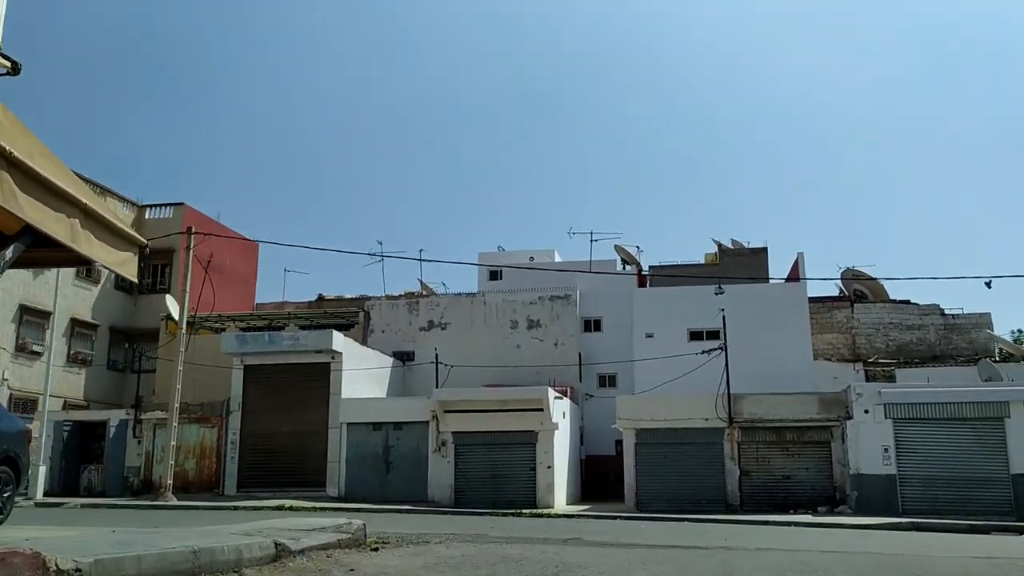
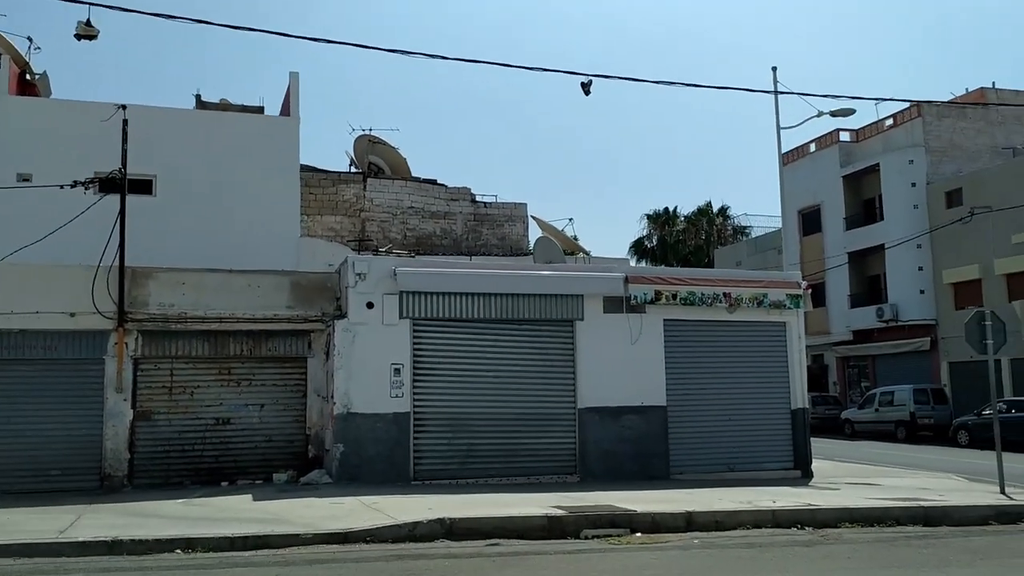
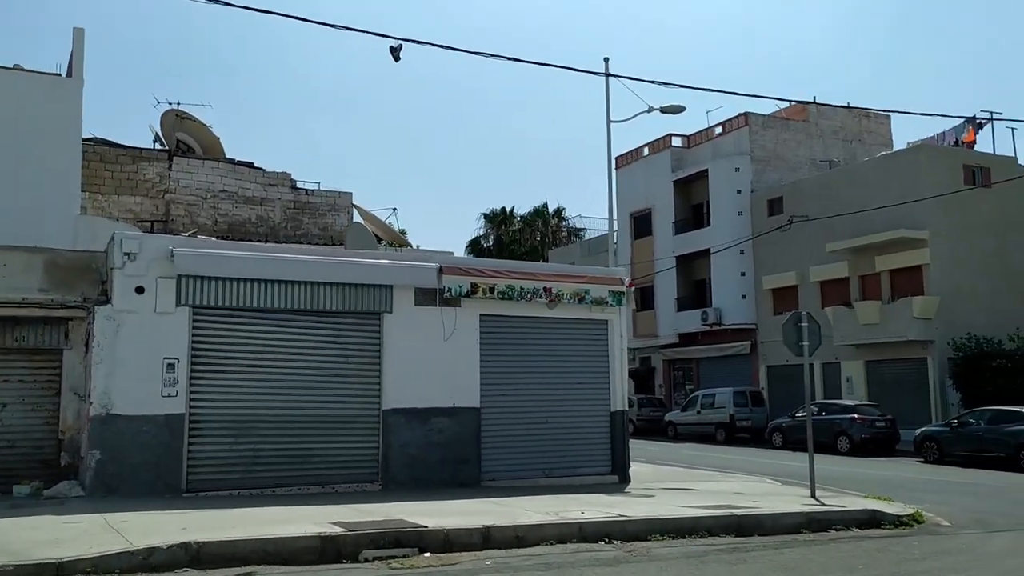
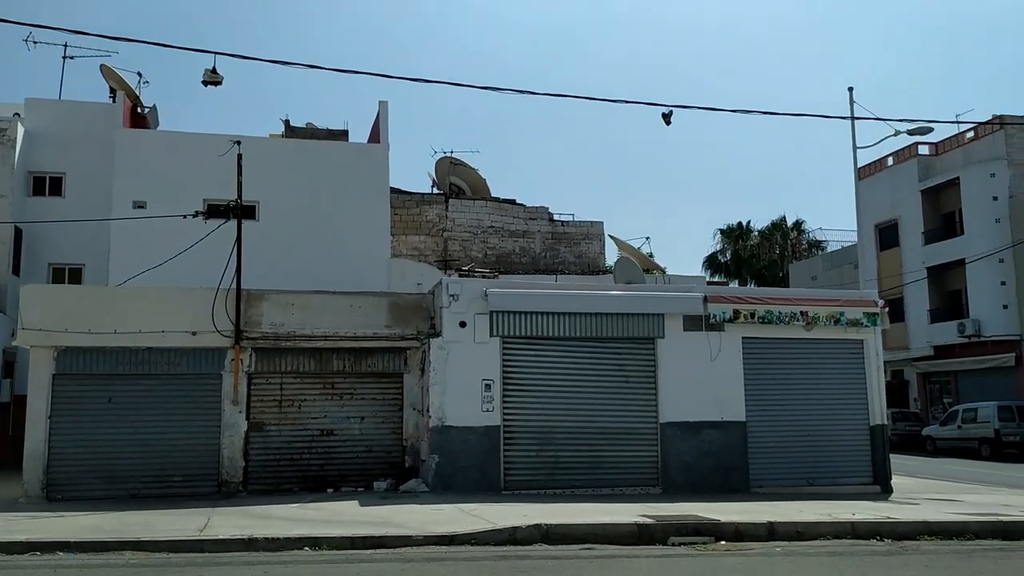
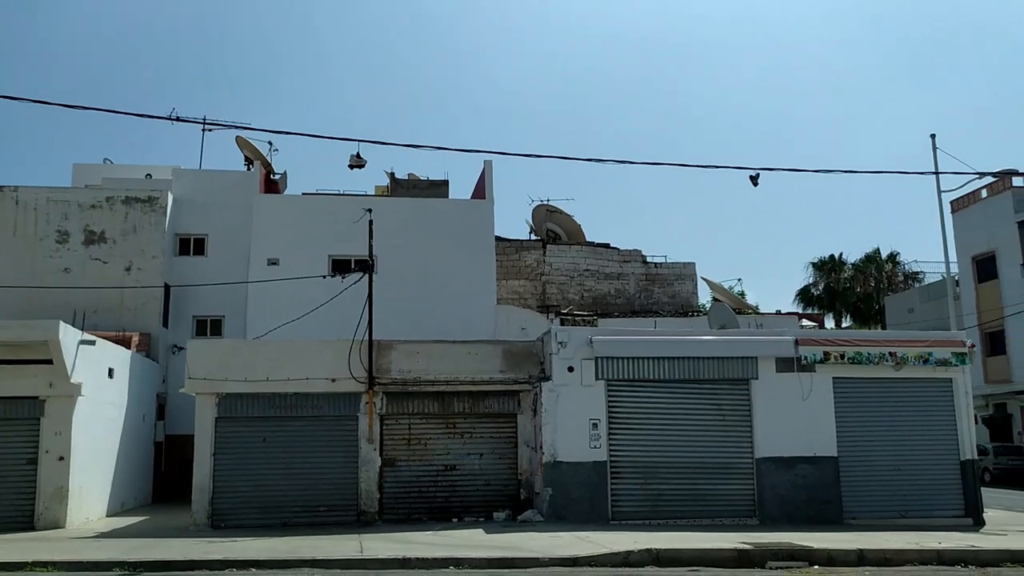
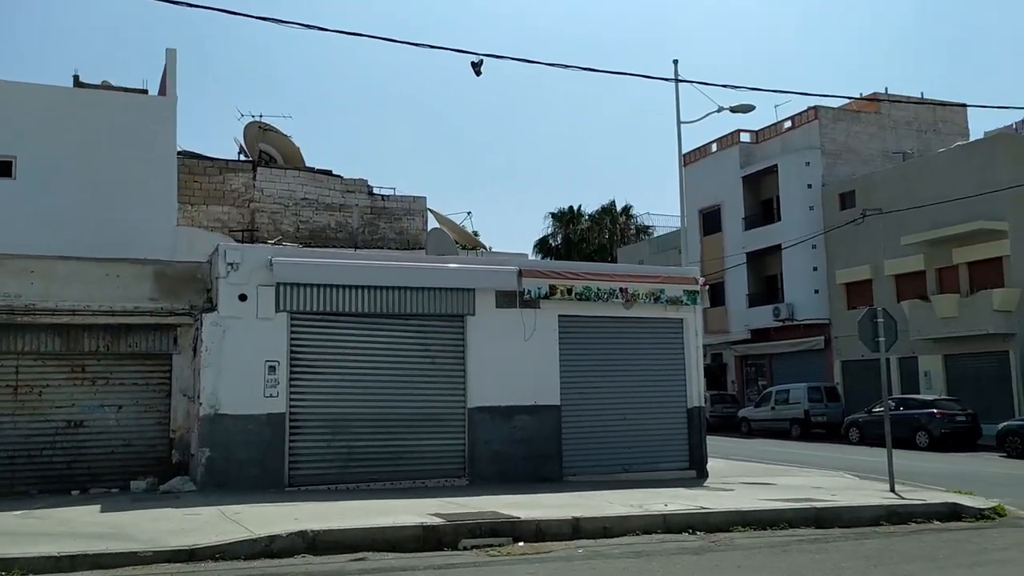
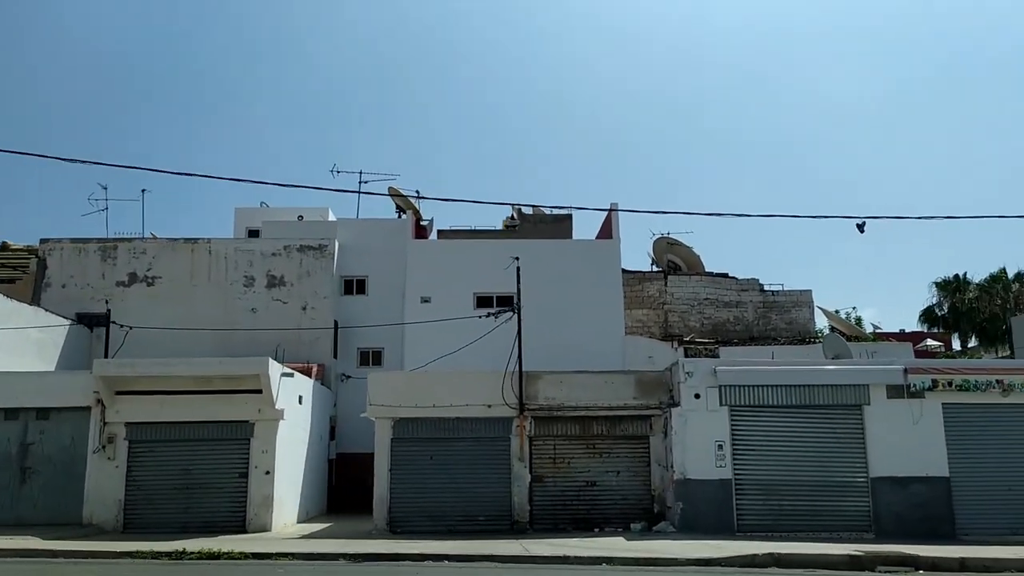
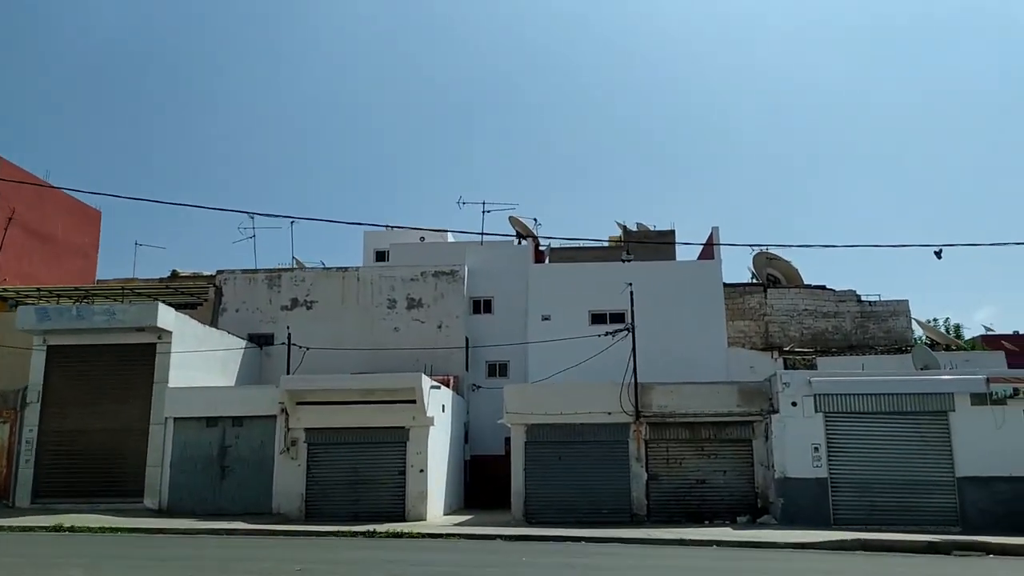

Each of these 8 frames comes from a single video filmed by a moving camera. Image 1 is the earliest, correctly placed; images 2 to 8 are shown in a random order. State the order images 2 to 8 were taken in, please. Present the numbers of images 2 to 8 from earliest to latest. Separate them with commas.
8, 7, 5, 4, 2, 6, 3
